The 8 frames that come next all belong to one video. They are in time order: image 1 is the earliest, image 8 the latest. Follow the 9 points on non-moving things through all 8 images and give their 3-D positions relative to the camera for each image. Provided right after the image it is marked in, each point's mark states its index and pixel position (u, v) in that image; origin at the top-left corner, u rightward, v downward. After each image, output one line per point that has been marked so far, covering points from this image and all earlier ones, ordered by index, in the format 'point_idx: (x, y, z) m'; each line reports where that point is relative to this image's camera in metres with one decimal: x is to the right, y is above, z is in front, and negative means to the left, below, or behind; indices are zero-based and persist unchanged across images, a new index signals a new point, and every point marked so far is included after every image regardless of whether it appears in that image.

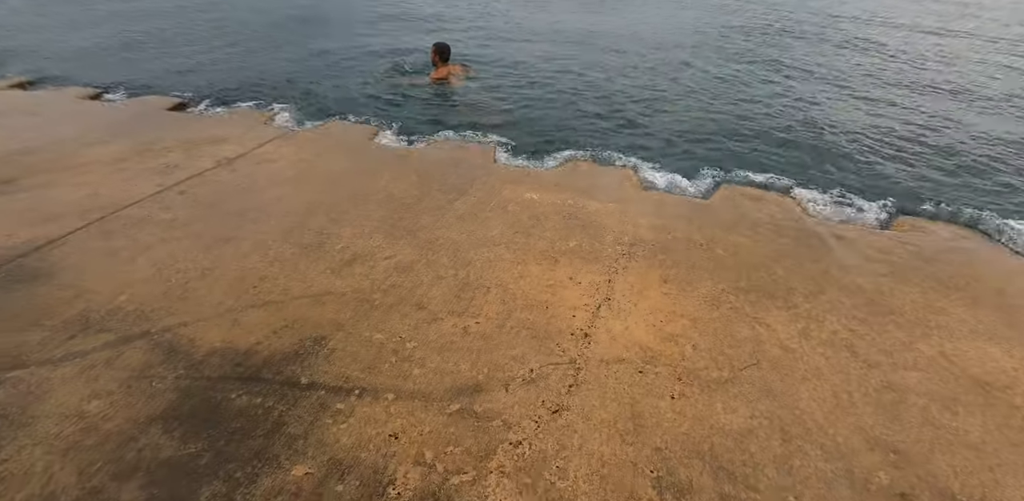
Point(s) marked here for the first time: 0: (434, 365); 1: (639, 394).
0: (-0.8, -1.2, +4.7) m
1: (+1.2, -1.4, +4.6) m
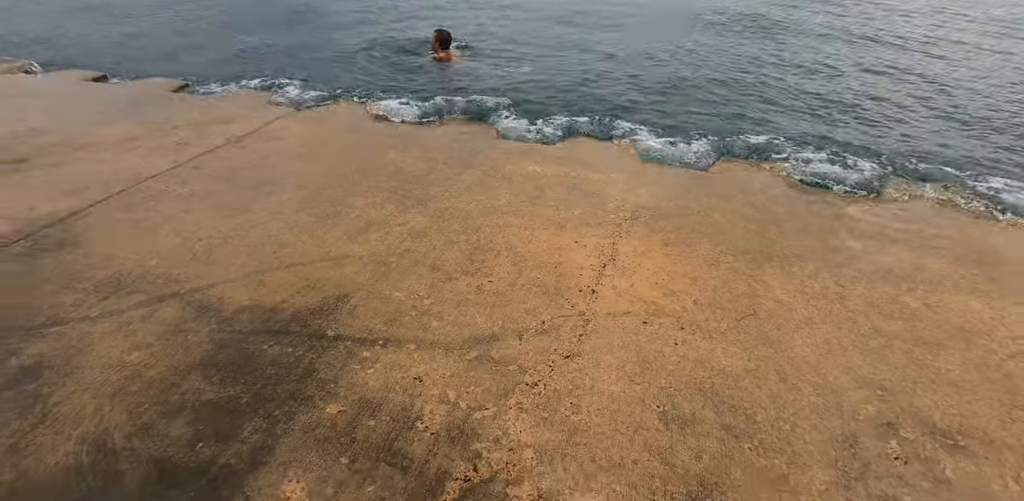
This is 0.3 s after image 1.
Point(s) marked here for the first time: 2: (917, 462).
0: (-0.6, -0.7, +5.0) m
1: (+1.4, -0.9, +4.9) m
2: (+3.4, -1.8, +3.9) m
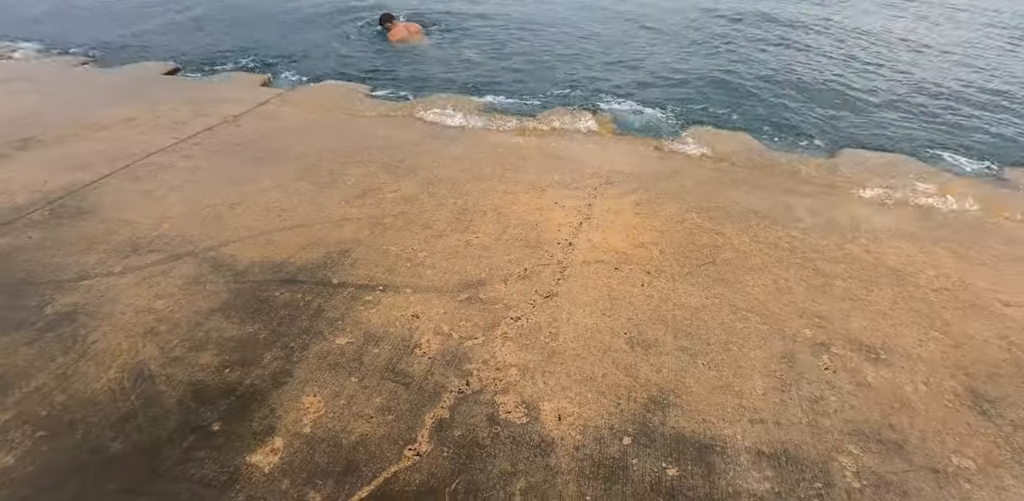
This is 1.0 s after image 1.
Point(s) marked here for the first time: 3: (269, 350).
0: (-0.8, -0.2, +5.6) m
1: (+1.2, -0.4, +5.5) m
2: (+3.2, -1.2, +4.6) m
3: (-2.3, -1.0, +4.5) m
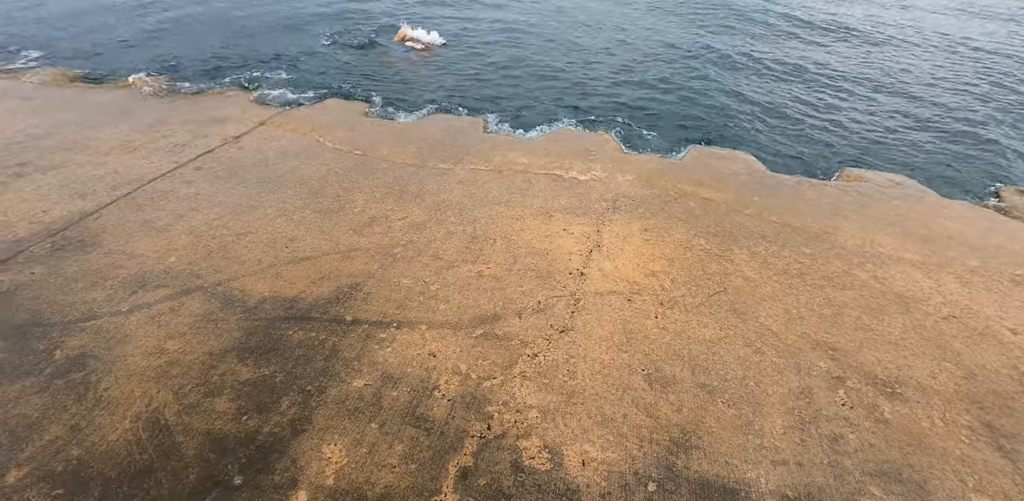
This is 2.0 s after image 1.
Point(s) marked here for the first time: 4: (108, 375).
0: (-0.7, -0.6, +5.6) m
1: (+1.4, -0.8, +5.5) m
2: (+3.4, -1.5, +4.6) m
3: (-2.1, -1.4, +4.4) m
4: (-3.9, -1.2, +4.5) m
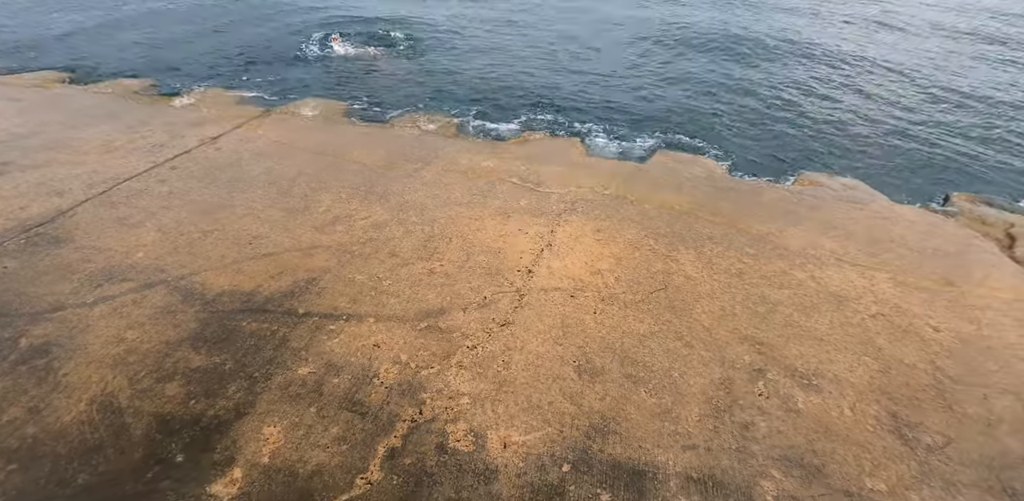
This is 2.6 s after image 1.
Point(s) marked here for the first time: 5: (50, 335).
0: (-1.3, -0.6, +5.9) m
1: (+0.7, -0.7, +5.8) m
2: (+2.8, -1.5, +4.9) m
3: (-2.8, -1.3, +4.7) m
4: (-4.6, -1.1, +4.8) m
5: (-5.1, -0.9, +5.1) m
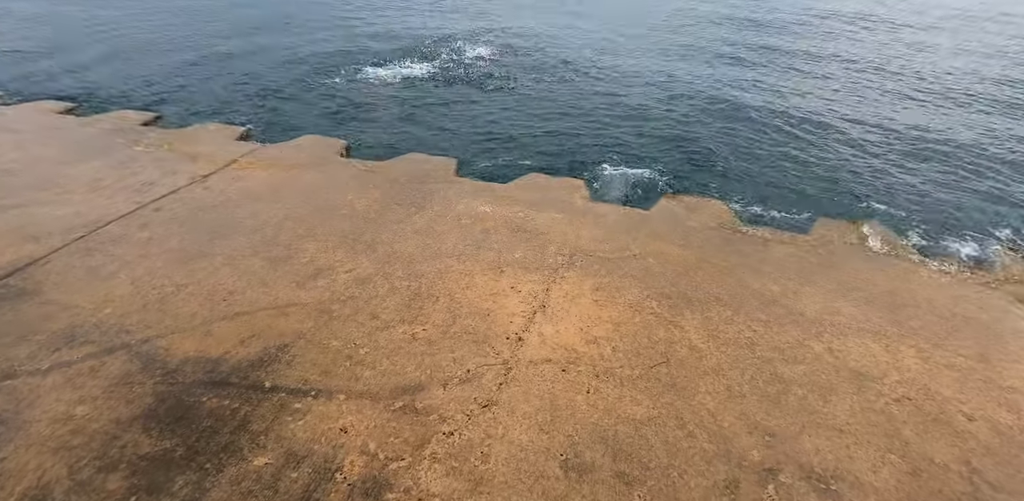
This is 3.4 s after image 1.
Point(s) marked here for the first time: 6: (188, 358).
0: (-1.5, -1.4, +5.4) m
1: (+0.5, -1.6, +5.3) m
2: (+2.6, -2.4, +4.3) m
3: (-3.0, -2.0, +4.3) m
4: (-4.8, -1.8, +4.4) m
5: (-5.3, -1.6, +4.8) m
6: (-3.8, -1.2, +5.4) m
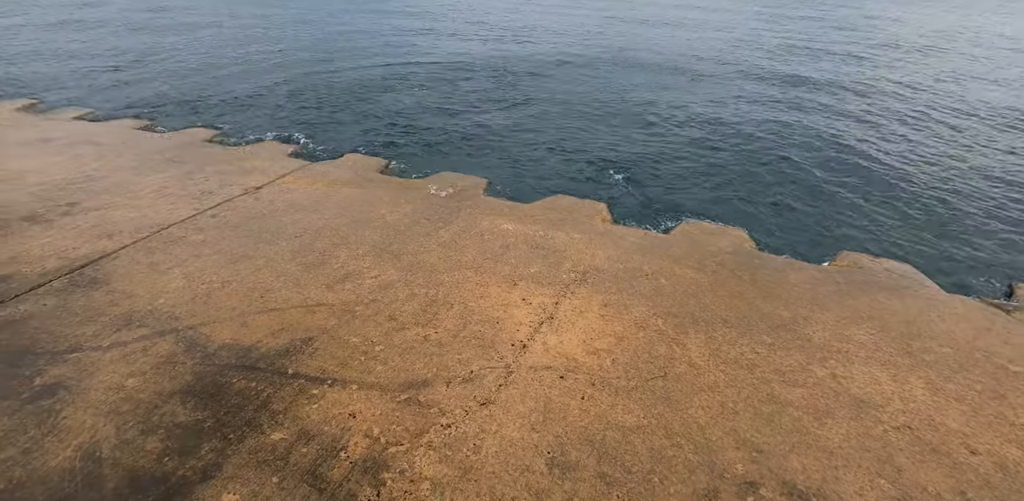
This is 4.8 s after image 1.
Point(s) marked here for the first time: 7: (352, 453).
0: (-1.5, -1.4, +5.9) m
1: (+0.5, -1.7, +5.6) m
2: (+2.4, -2.5, +4.4) m
3: (-3.1, -2.0, +4.8) m
4: (-4.9, -1.7, +5.1) m
5: (-5.3, -1.5, +5.5) m
6: (-3.8, -1.2, +6.1) m
7: (-1.6, -2.1, +4.7) m
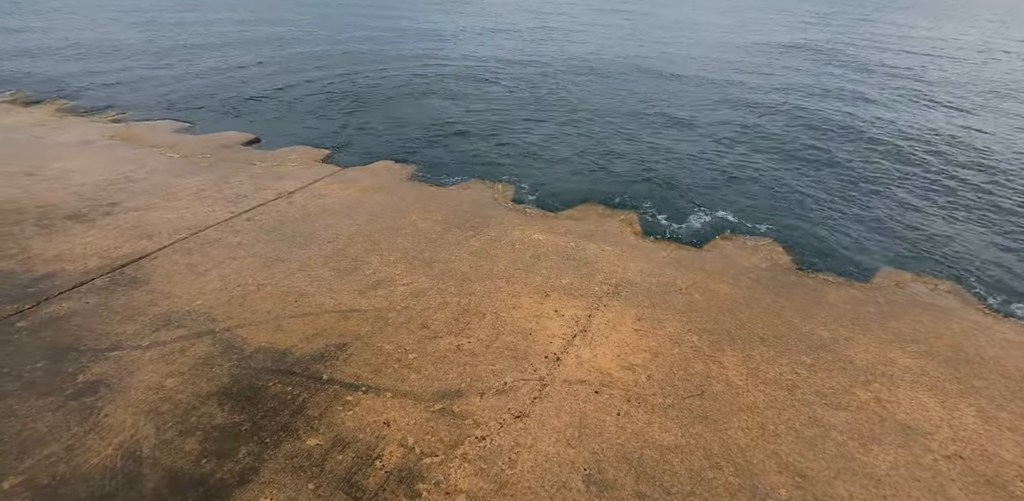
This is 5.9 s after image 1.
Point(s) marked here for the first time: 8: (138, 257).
0: (-1.1, -1.5, +5.9) m
1: (+0.9, -1.9, +5.5) m
2: (+2.7, -2.7, +4.2) m
3: (-2.8, -2.0, +4.8) m
4: (-4.5, -1.7, +5.2) m
5: (-4.9, -1.5, +5.6) m
6: (-3.3, -1.3, +6.2) m
7: (-1.3, -2.1, +4.7) m
8: (-6.3, -0.1, +7.9) m
